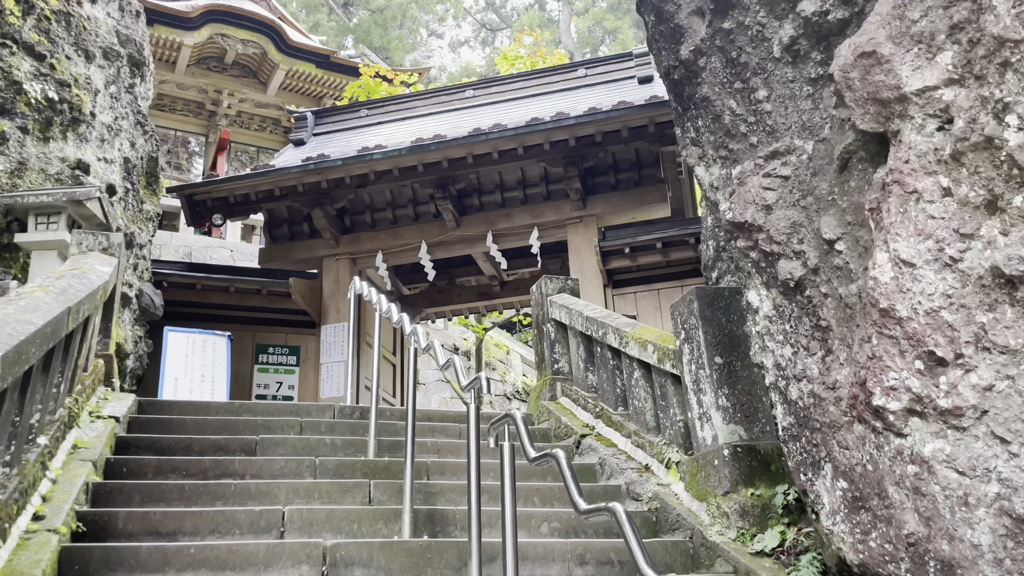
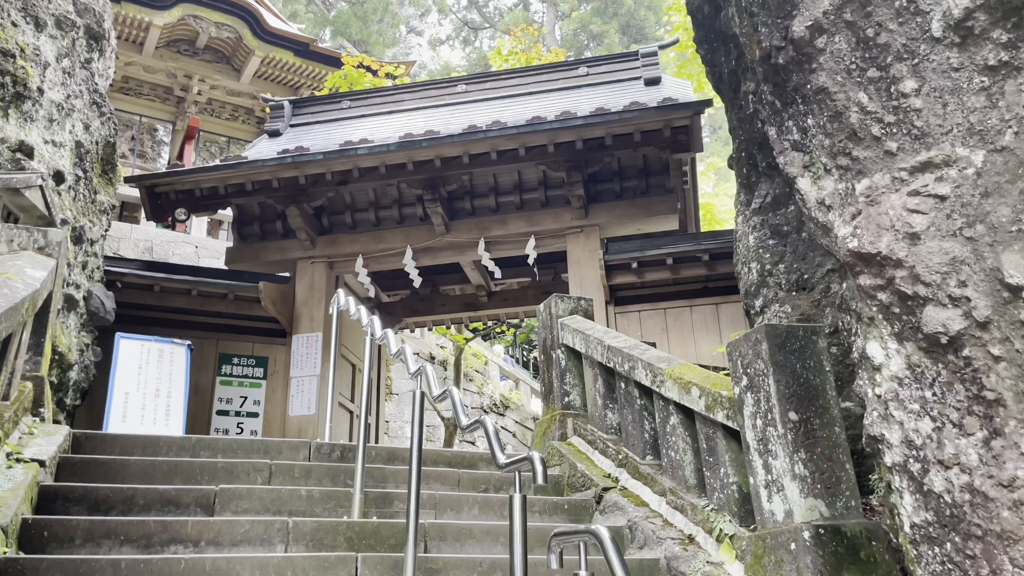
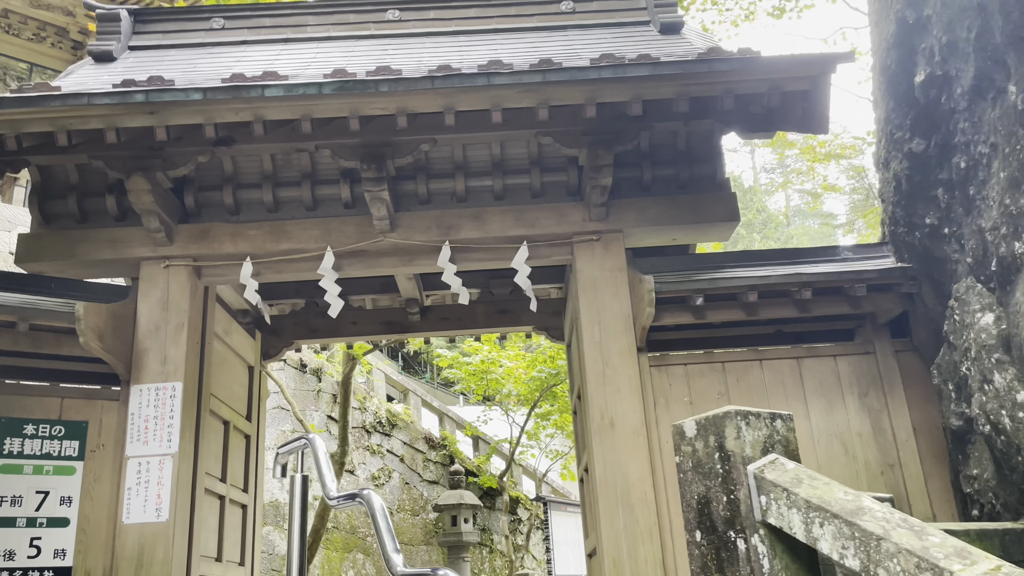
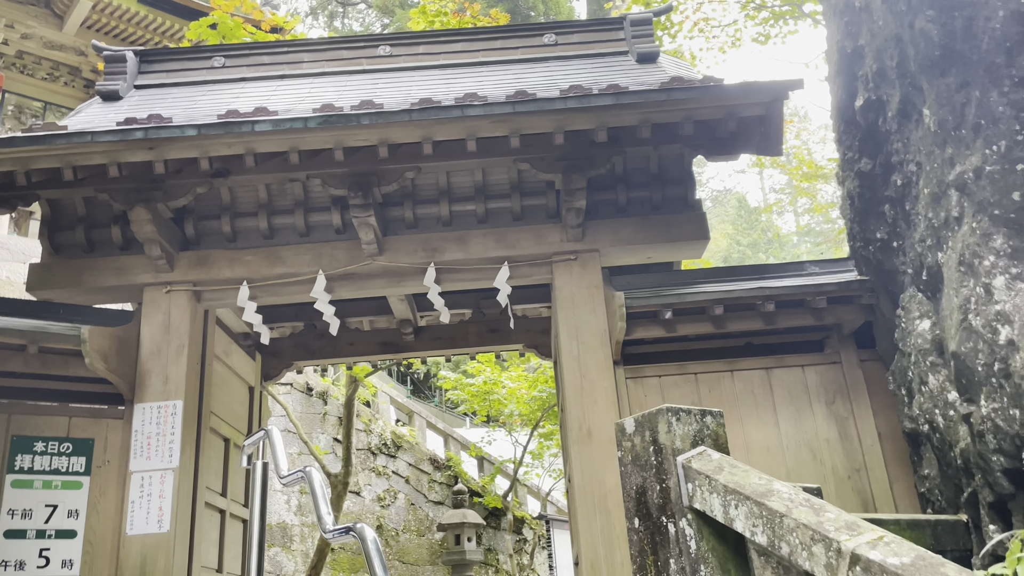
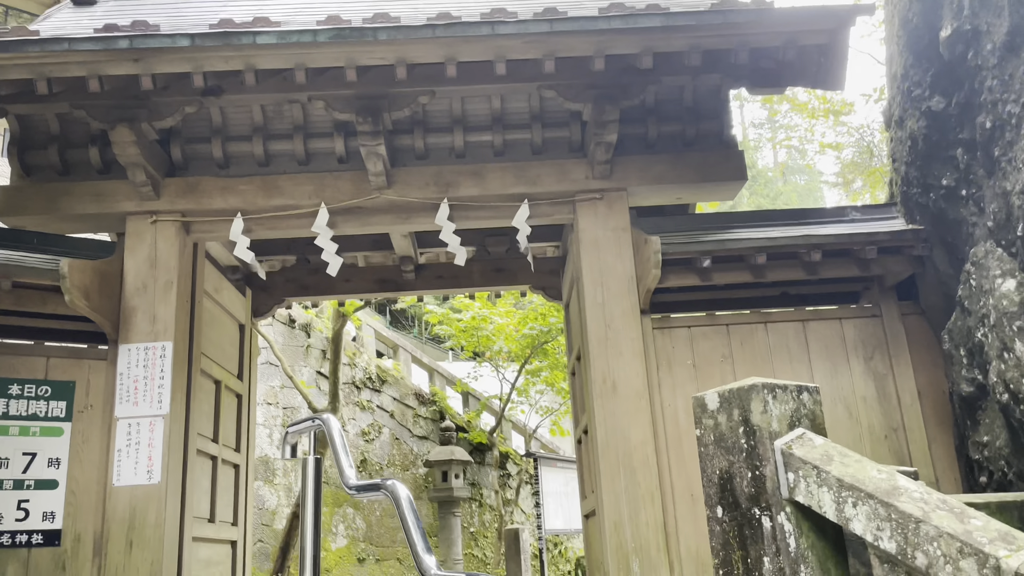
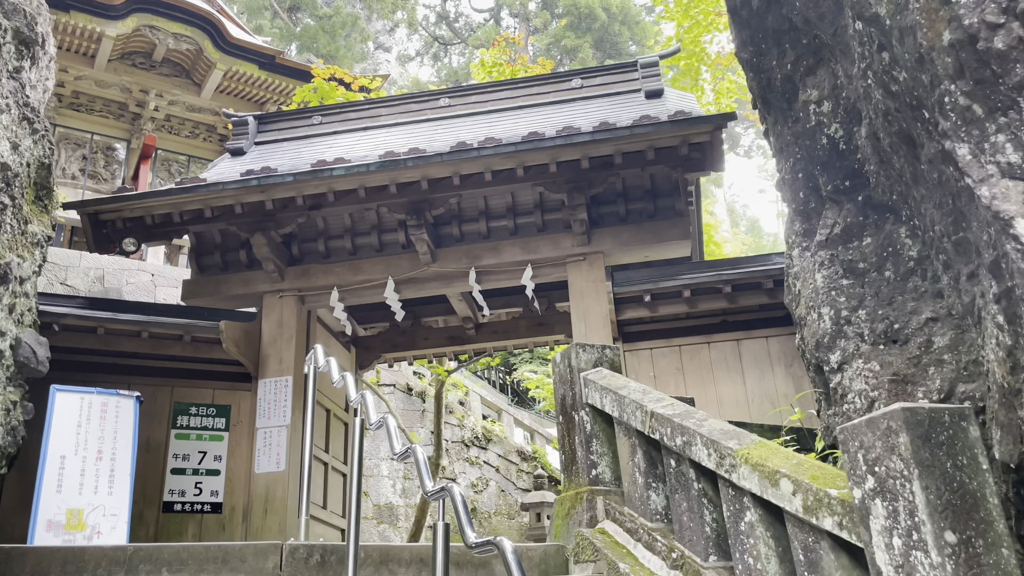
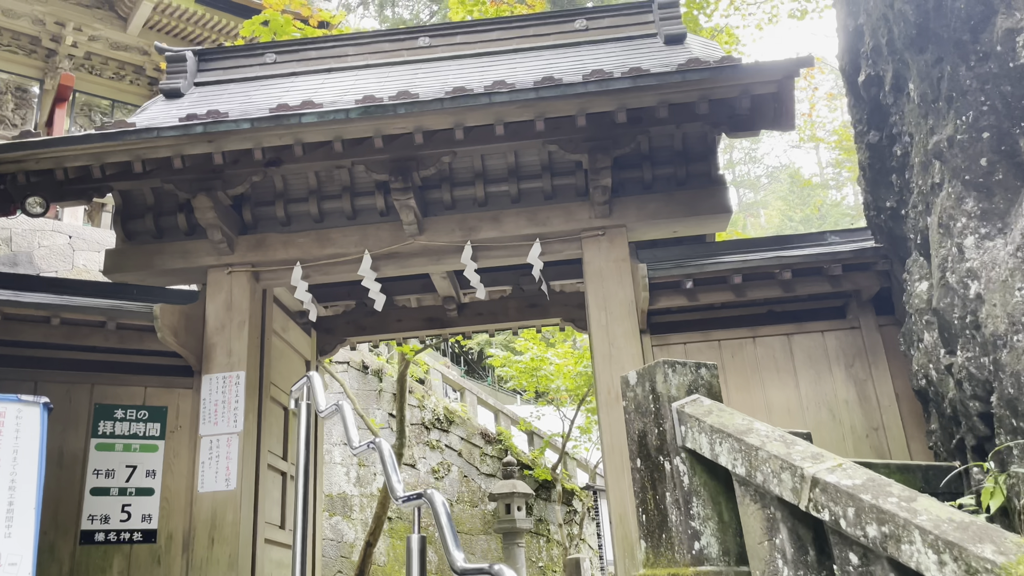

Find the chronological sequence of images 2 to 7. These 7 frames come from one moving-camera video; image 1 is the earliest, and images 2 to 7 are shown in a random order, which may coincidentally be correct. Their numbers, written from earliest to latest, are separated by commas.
2, 6, 7, 4, 3, 5
